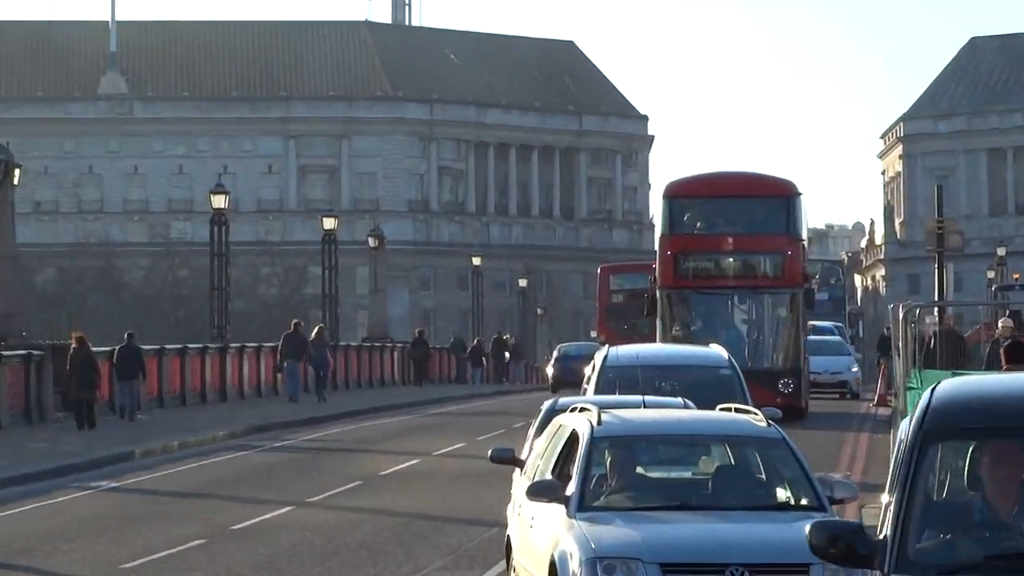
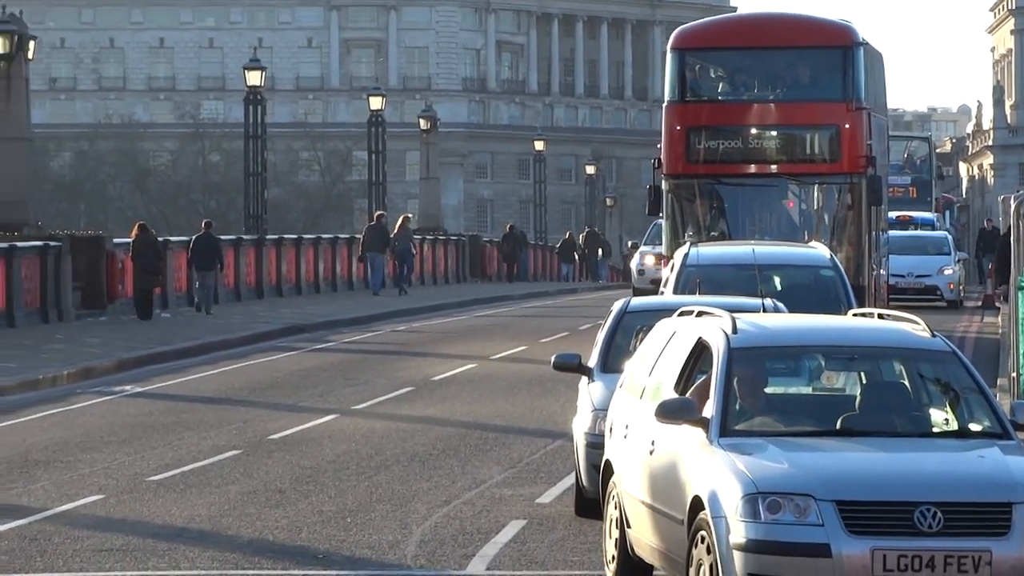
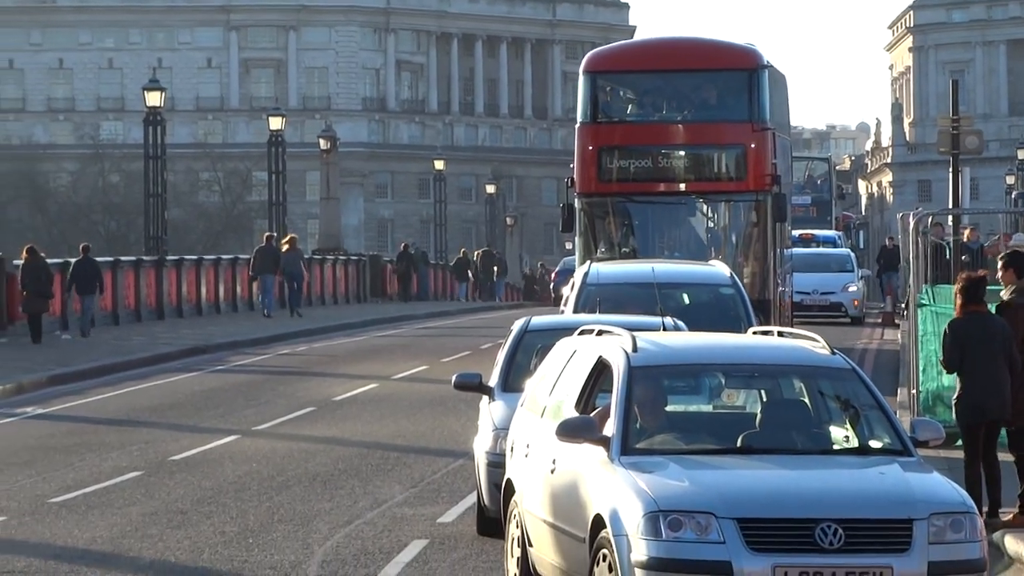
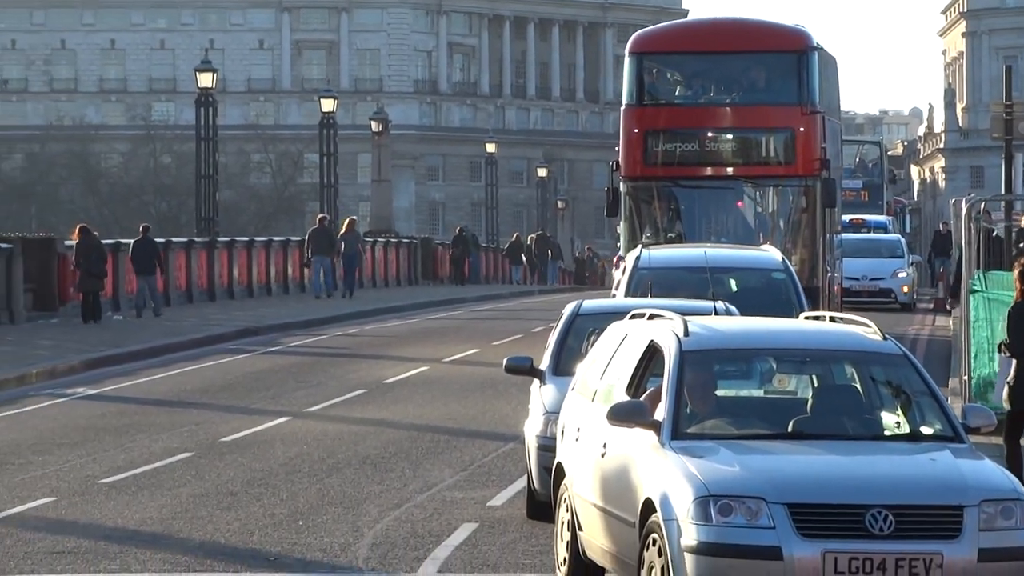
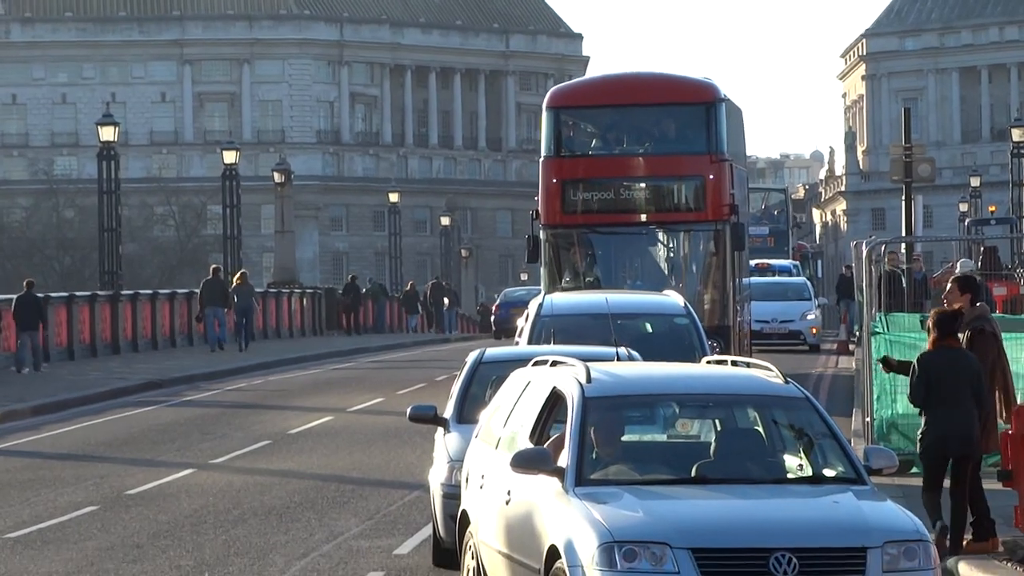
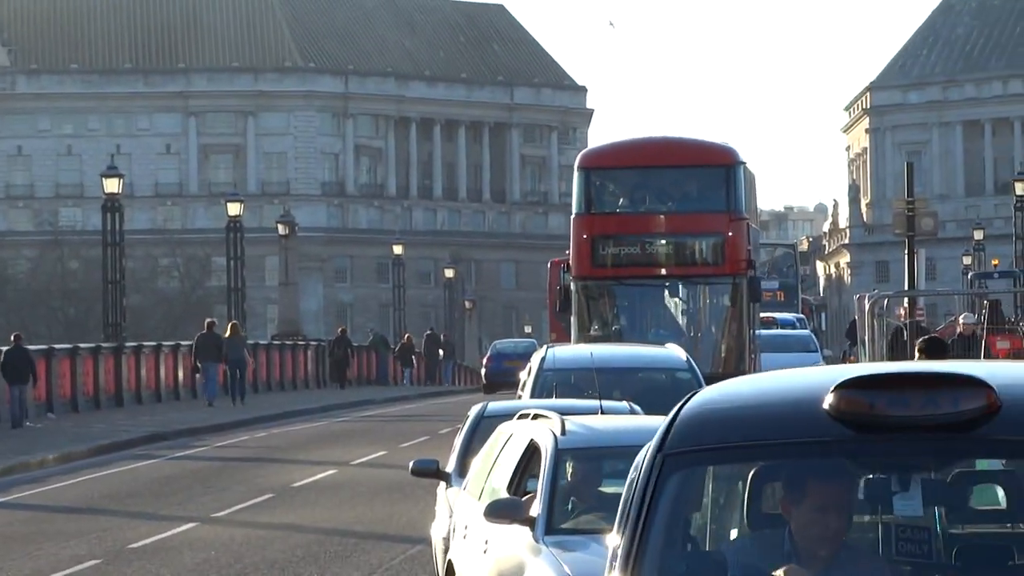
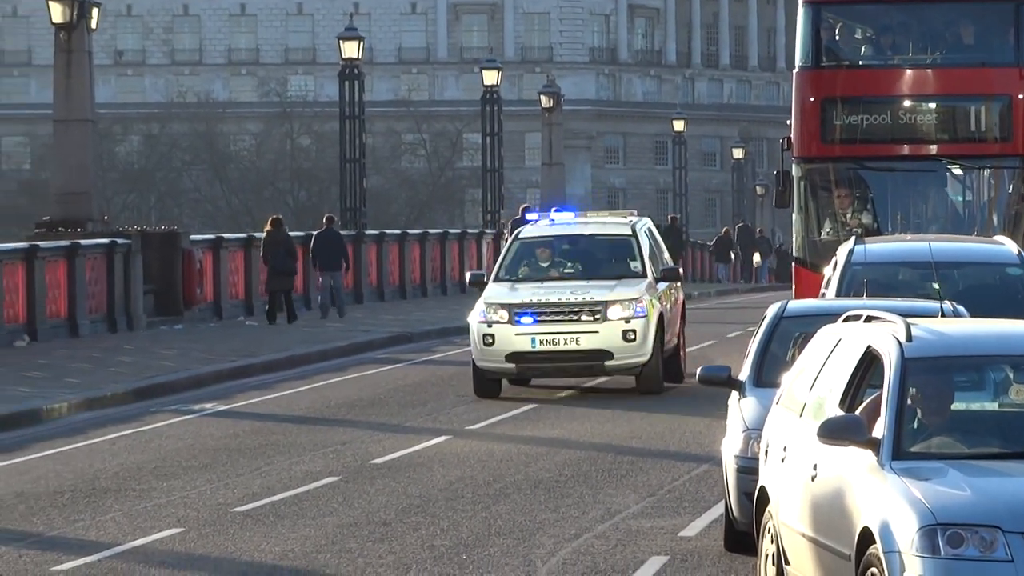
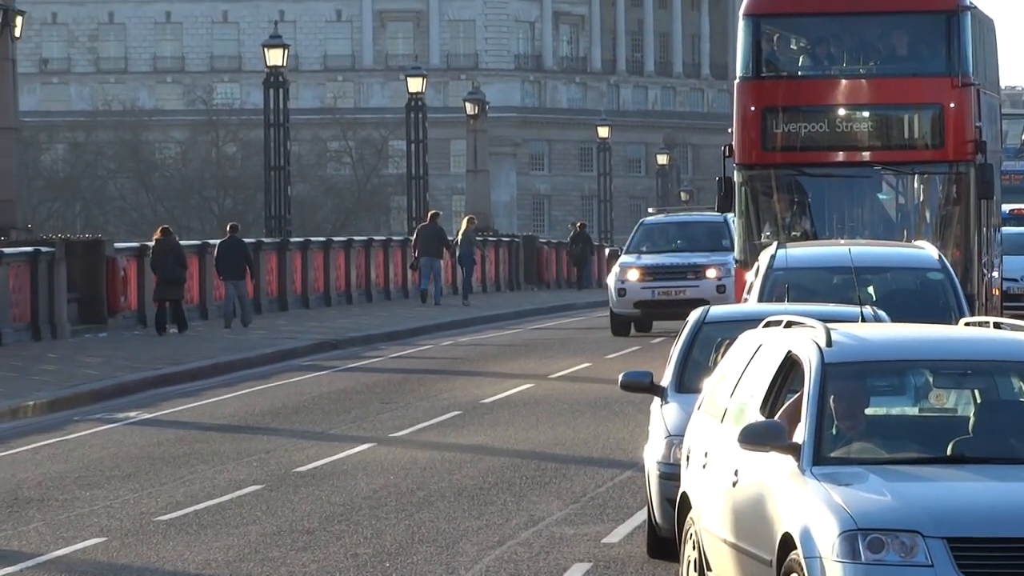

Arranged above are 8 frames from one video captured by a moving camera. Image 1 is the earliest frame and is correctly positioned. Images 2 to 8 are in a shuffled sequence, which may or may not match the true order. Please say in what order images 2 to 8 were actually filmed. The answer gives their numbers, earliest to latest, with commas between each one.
6, 5, 3, 4, 2, 8, 7
